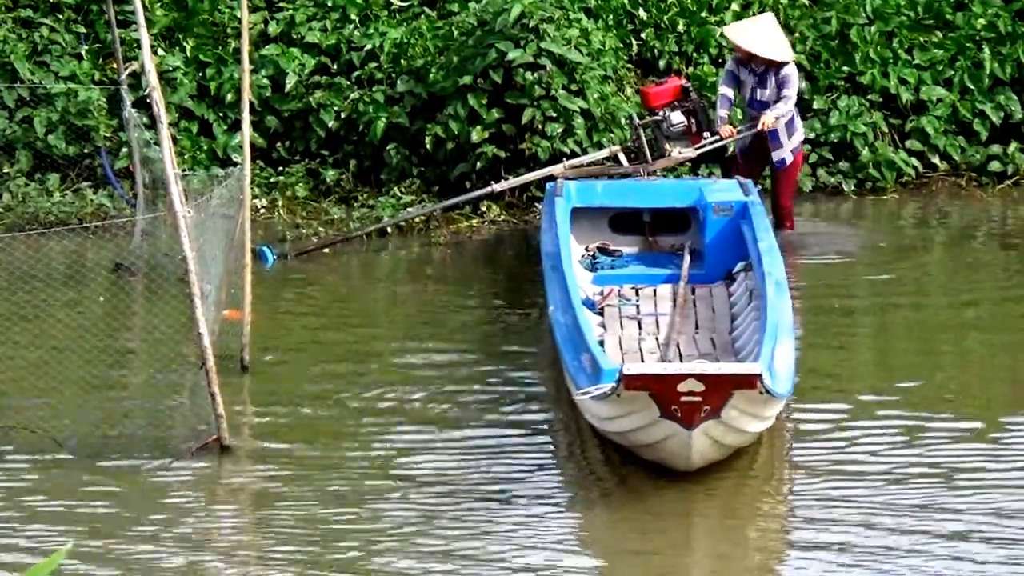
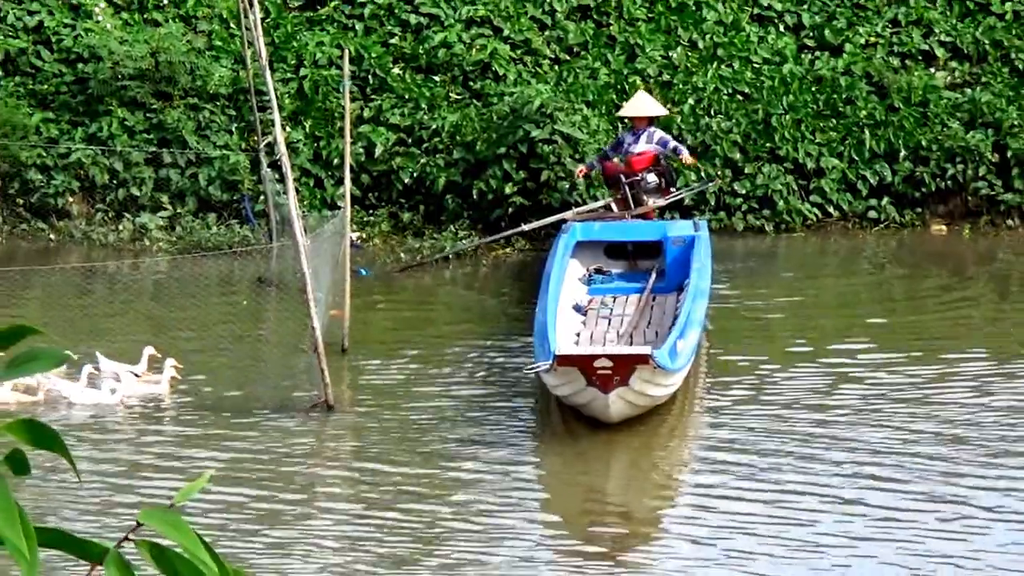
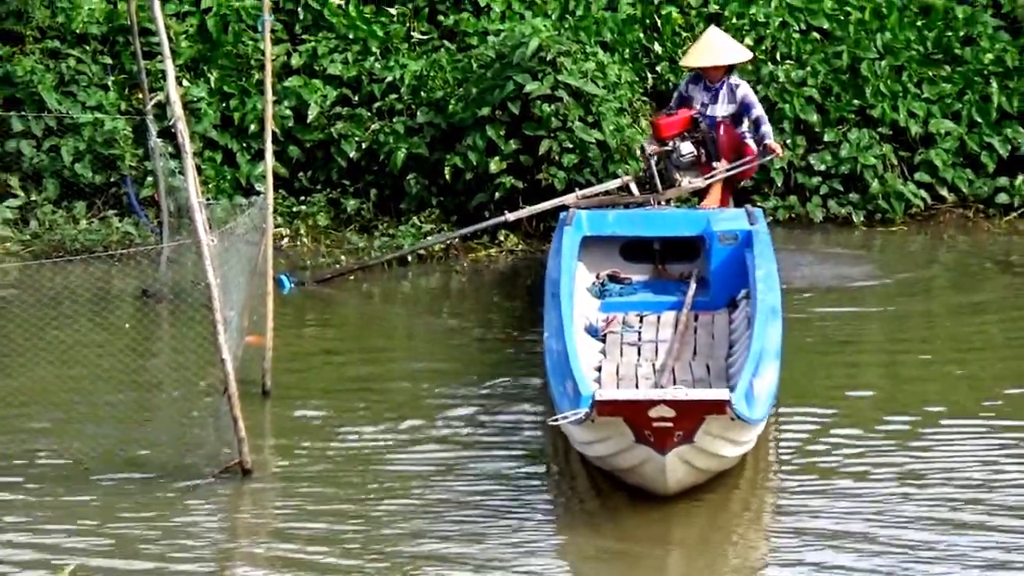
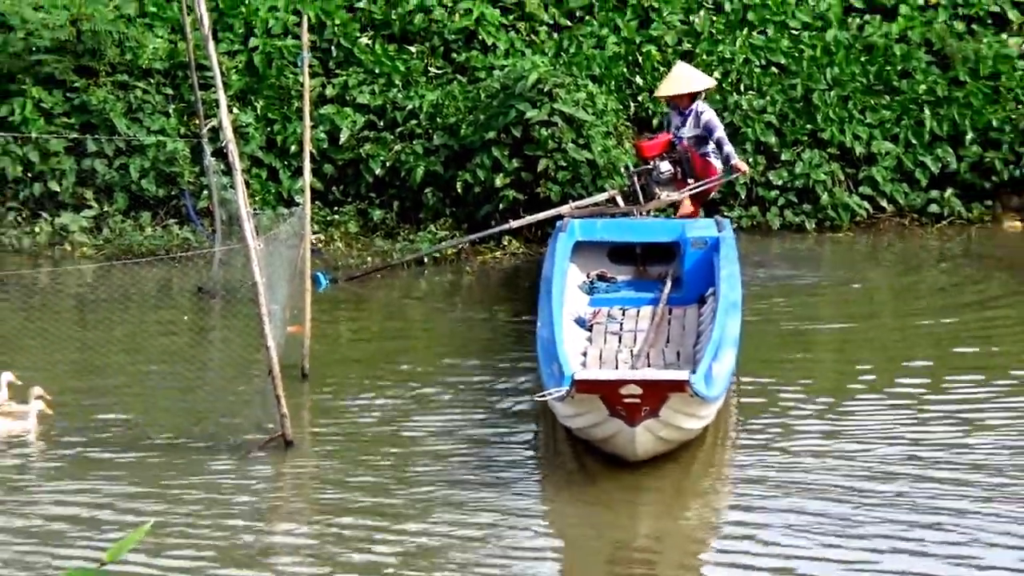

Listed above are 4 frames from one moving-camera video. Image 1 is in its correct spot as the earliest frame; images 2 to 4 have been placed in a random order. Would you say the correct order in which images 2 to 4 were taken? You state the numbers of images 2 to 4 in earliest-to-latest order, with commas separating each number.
3, 4, 2
